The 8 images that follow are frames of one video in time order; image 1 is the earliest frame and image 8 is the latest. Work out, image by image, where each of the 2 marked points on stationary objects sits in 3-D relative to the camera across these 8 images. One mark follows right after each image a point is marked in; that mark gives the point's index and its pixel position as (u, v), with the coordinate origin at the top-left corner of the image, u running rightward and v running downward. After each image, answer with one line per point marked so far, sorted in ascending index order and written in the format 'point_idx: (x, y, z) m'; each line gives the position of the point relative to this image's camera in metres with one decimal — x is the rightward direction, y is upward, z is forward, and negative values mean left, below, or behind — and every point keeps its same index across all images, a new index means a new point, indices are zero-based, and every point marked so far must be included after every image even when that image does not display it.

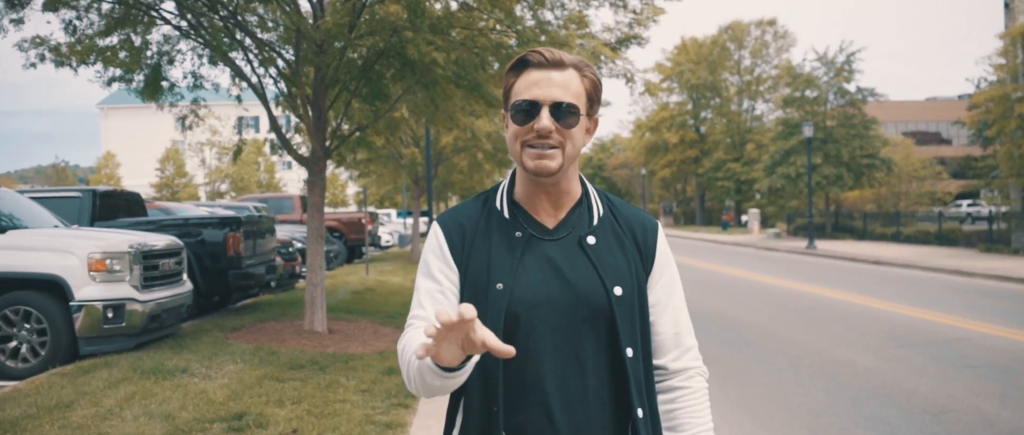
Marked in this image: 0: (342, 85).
0: (-1.8, +1.4, +8.4) m
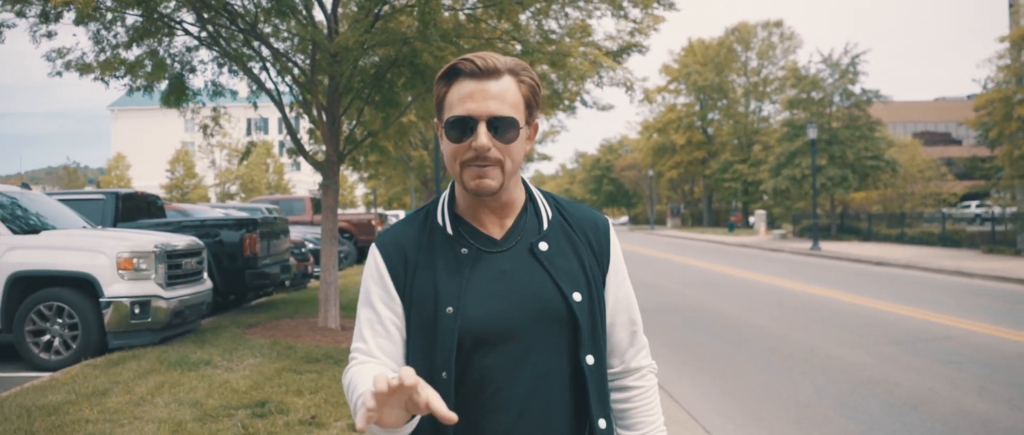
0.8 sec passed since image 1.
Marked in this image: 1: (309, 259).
0: (-1.8, +1.4, +8.7) m
1: (-3.4, -0.7, +12.7) m
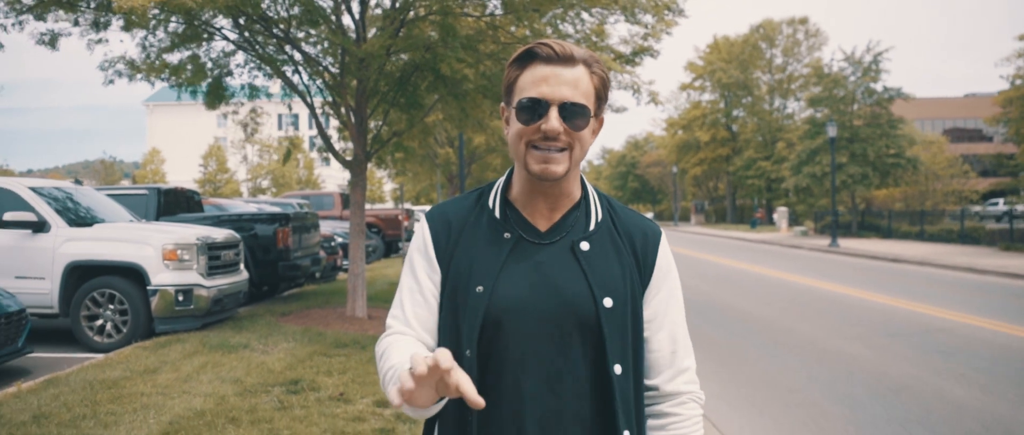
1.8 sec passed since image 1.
0: (-1.6, +1.5, +9.3) m
1: (-3.1, -0.6, +13.3) m
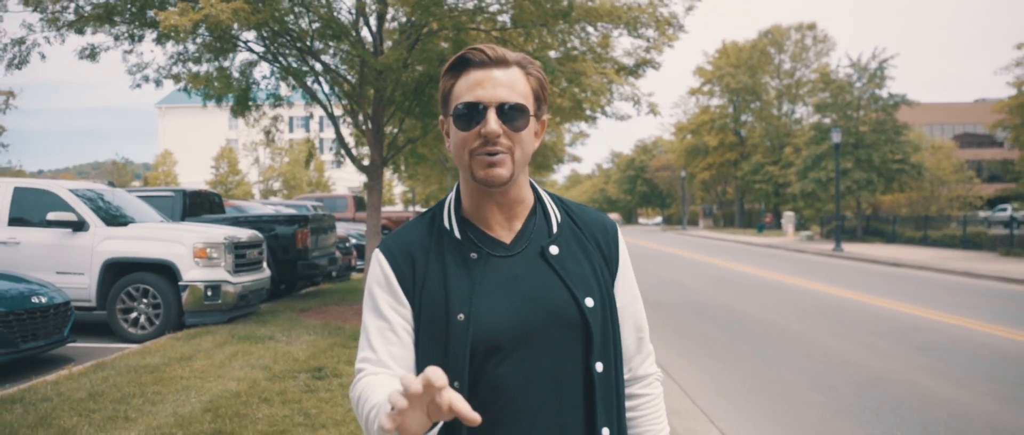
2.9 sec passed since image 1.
0: (-1.5, +1.4, +9.8) m
1: (-2.9, -0.6, +13.9) m
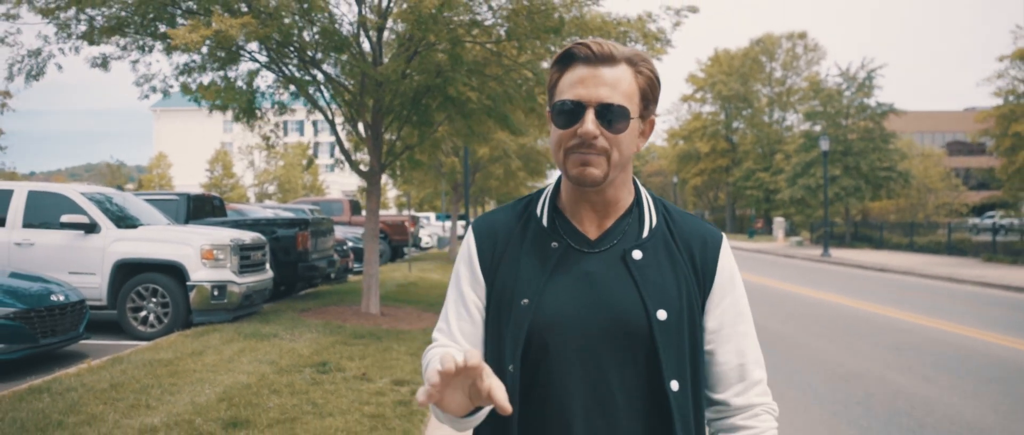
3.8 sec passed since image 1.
0: (-1.5, +1.4, +10.2) m
1: (-3.0, -0.7, +14.2) m
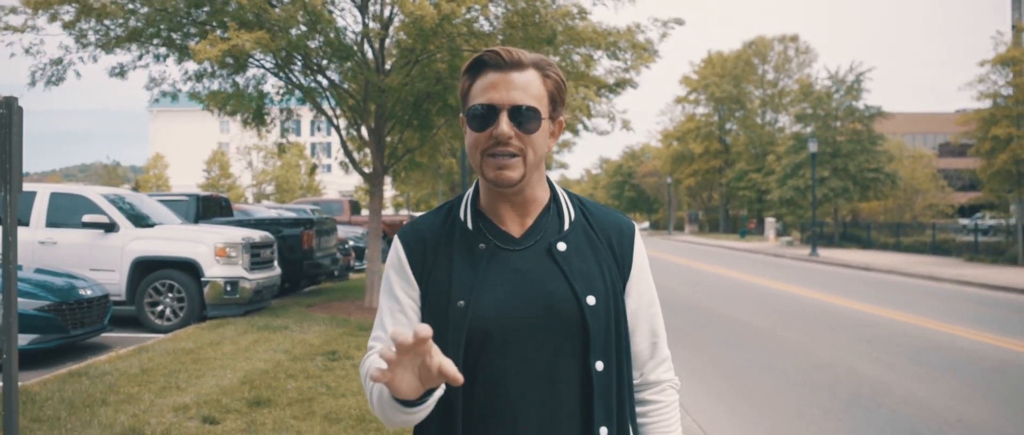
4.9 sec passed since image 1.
0: (-1.6, +1.4, +10.7) m
1: (-3.1, -0.7, +14.7) m
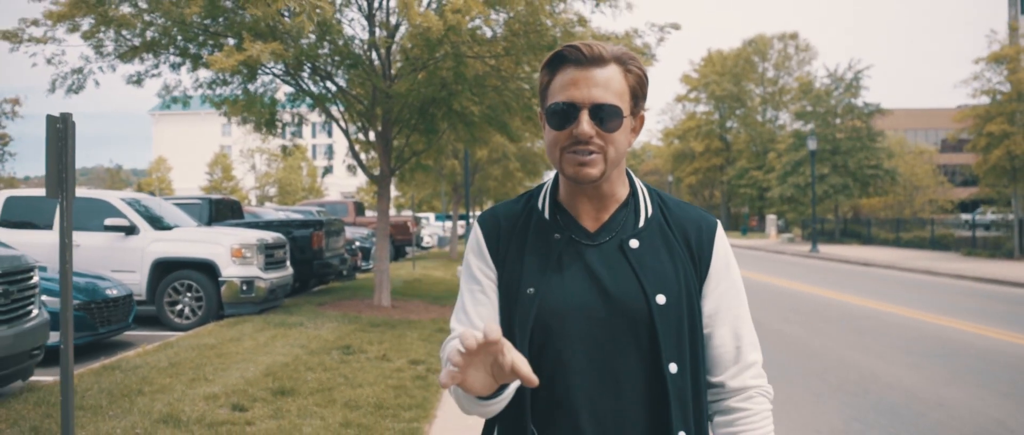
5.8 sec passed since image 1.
0: (-1.6, +1.4, +11.1) m
1: (-3.0, -0.7, +15.1) m
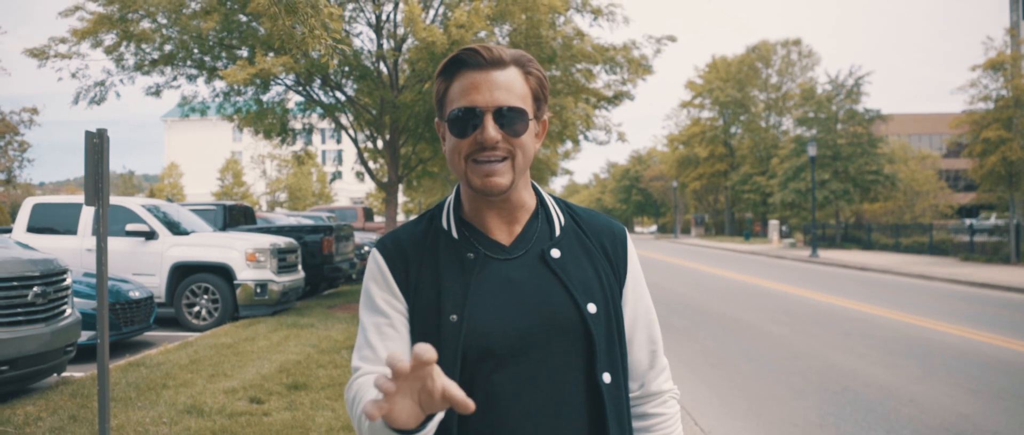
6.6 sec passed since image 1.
0: (-1.5, +1.3, +11.5) m
1: (-3.0, -0.8, +15.6) m
